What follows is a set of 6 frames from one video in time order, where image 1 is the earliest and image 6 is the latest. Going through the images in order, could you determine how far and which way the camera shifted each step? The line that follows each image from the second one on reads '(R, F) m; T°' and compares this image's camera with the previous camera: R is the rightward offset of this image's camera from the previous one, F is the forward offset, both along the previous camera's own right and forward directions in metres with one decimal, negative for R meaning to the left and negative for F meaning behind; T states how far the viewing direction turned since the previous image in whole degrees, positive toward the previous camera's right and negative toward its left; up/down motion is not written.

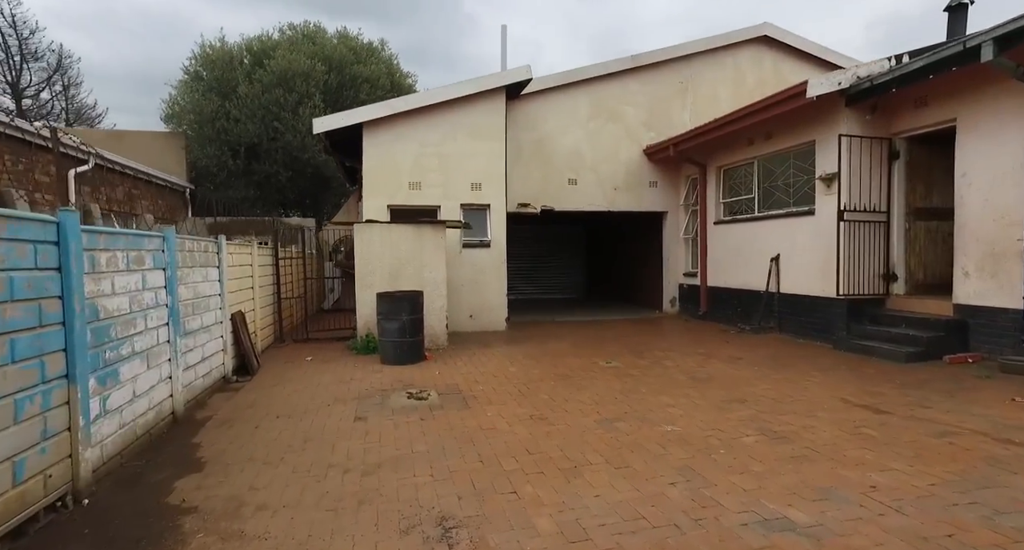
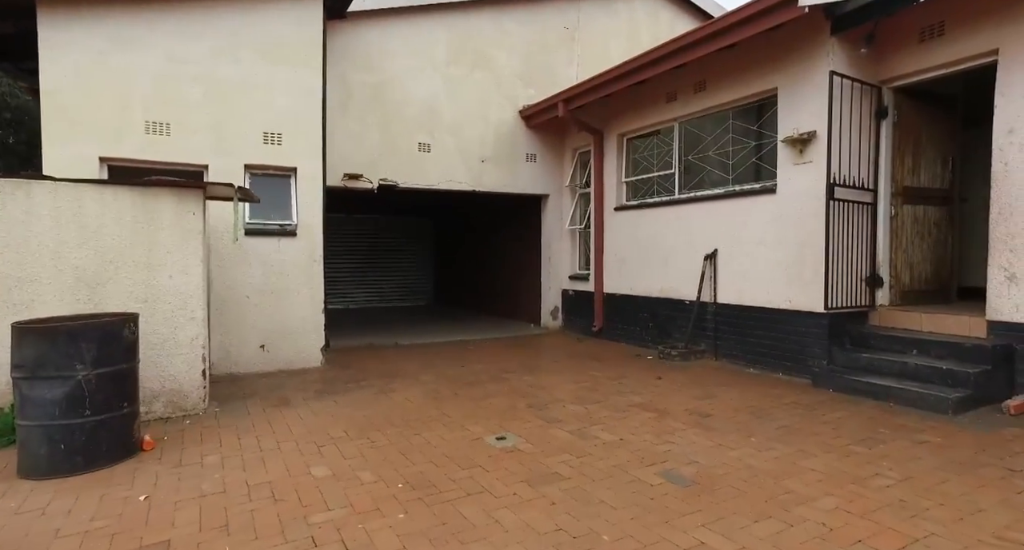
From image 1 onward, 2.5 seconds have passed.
(+0.2, +3.2) m; +16°
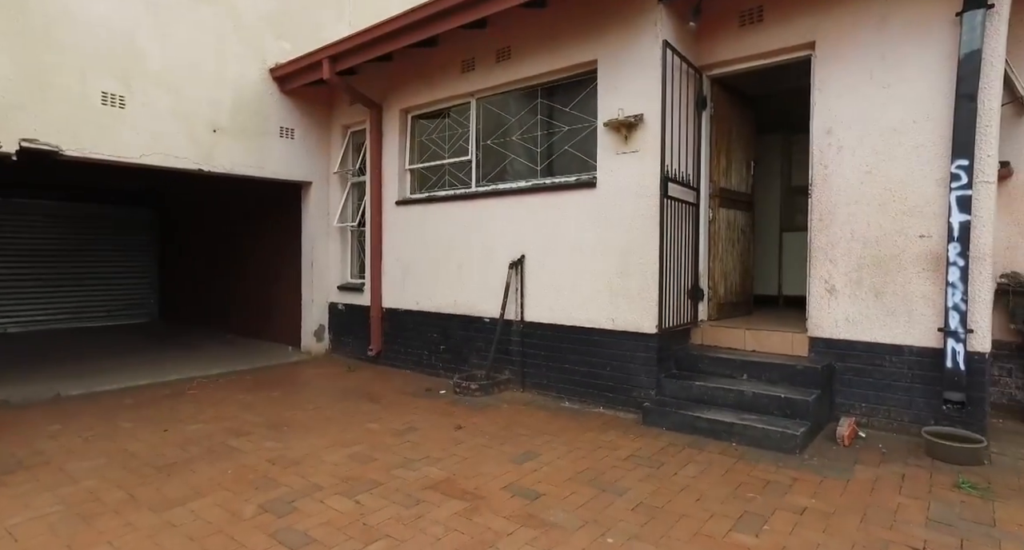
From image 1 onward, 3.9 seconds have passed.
(+0.2, +1.6) m; +22°
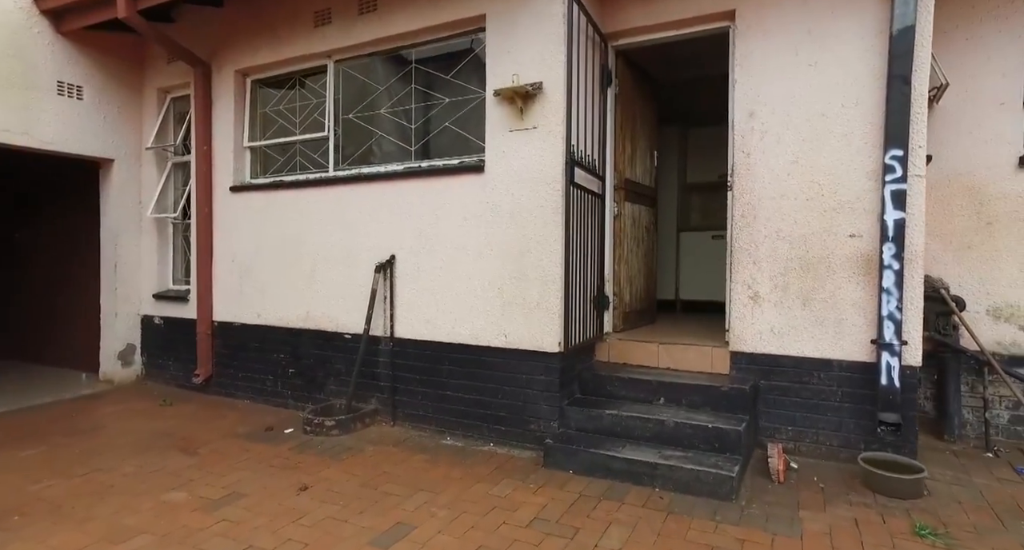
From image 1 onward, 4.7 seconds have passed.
(+0.1, +1.0) m; +12°
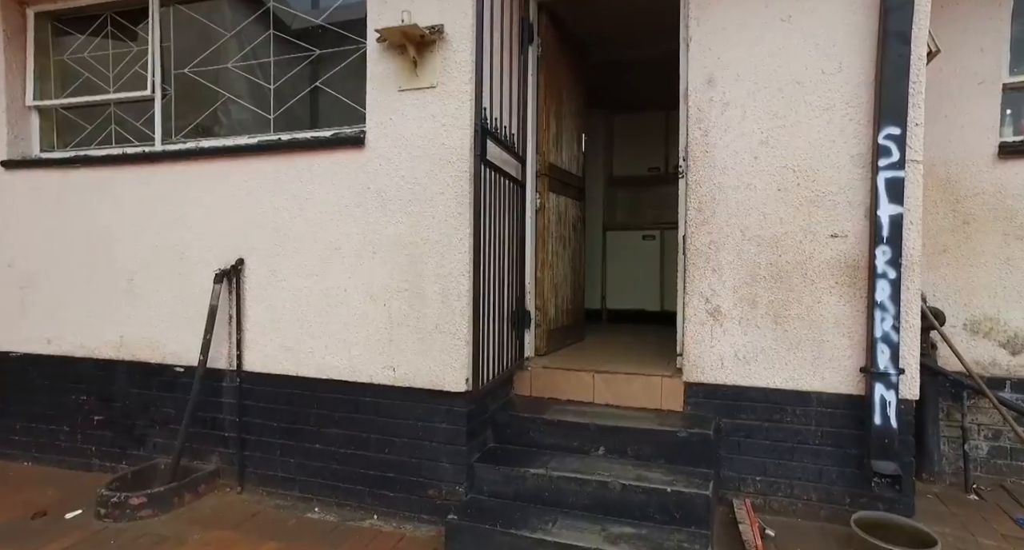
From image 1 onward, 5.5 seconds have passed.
(+0.1, +1.0) m; +9°
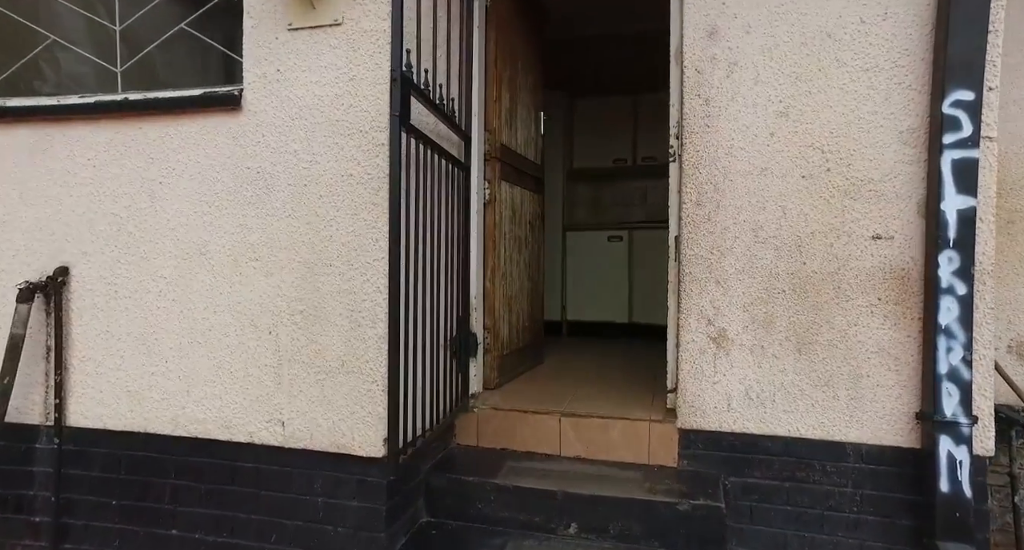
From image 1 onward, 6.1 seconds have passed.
(0.0, +0.8) m; +5°
